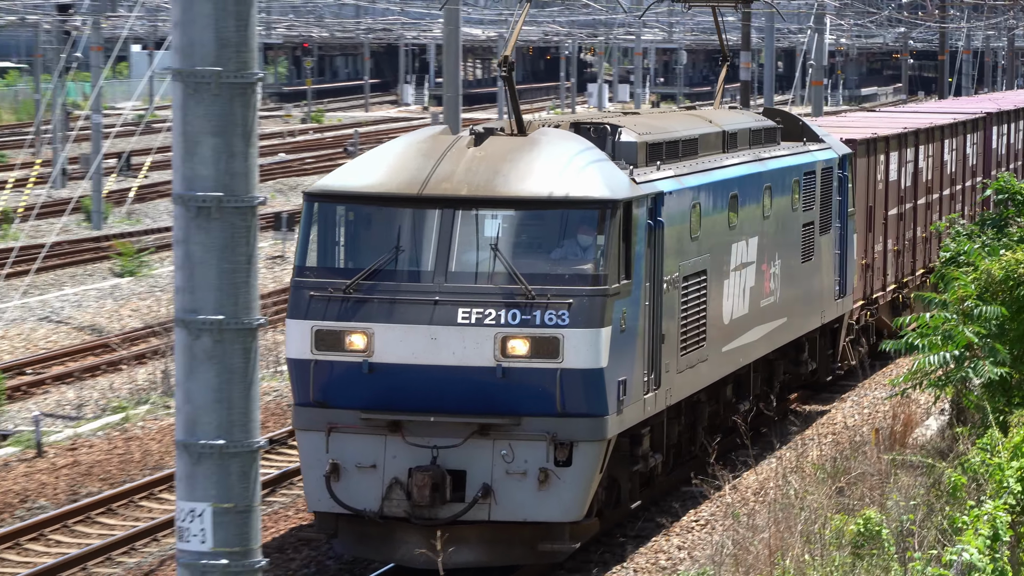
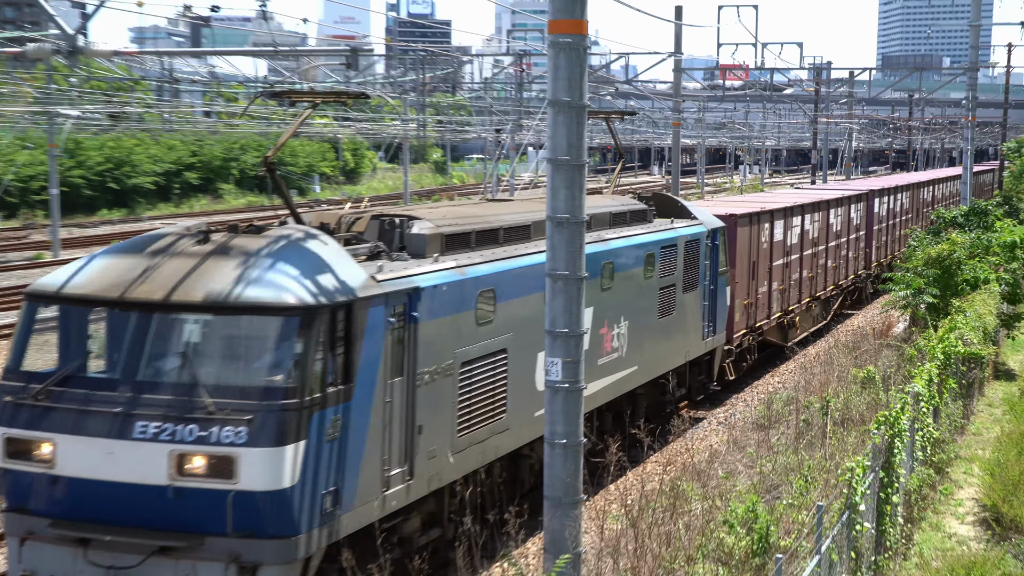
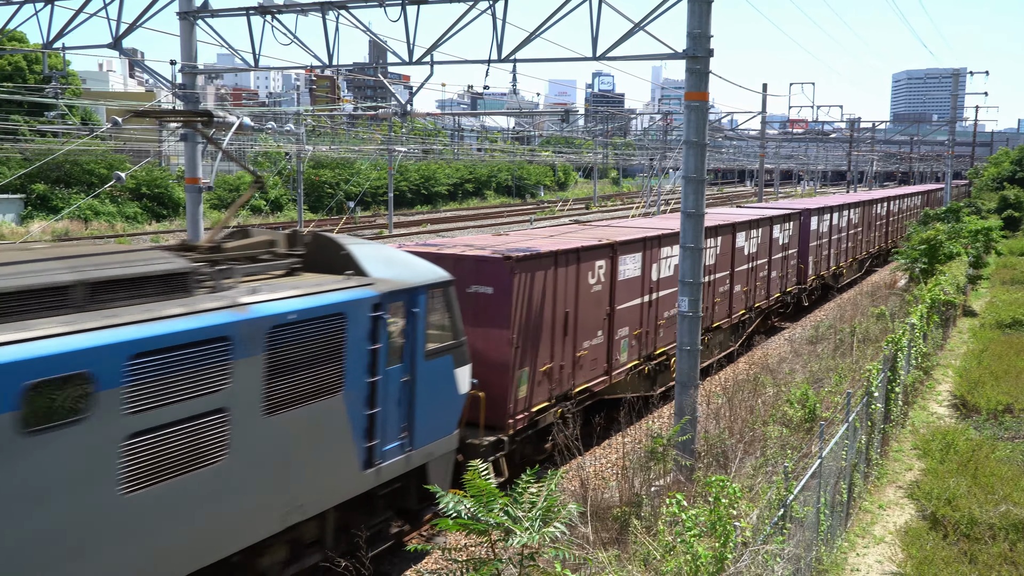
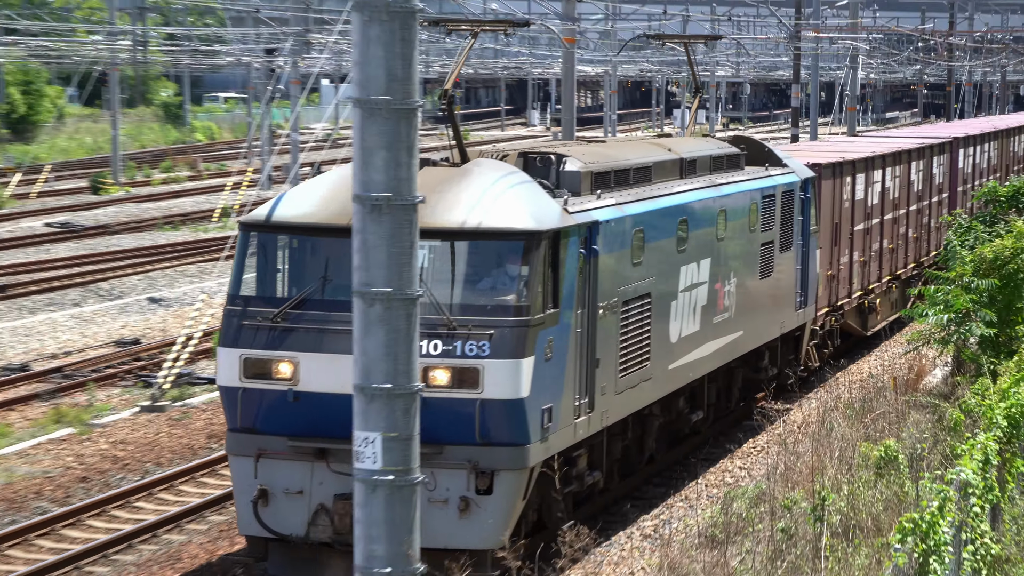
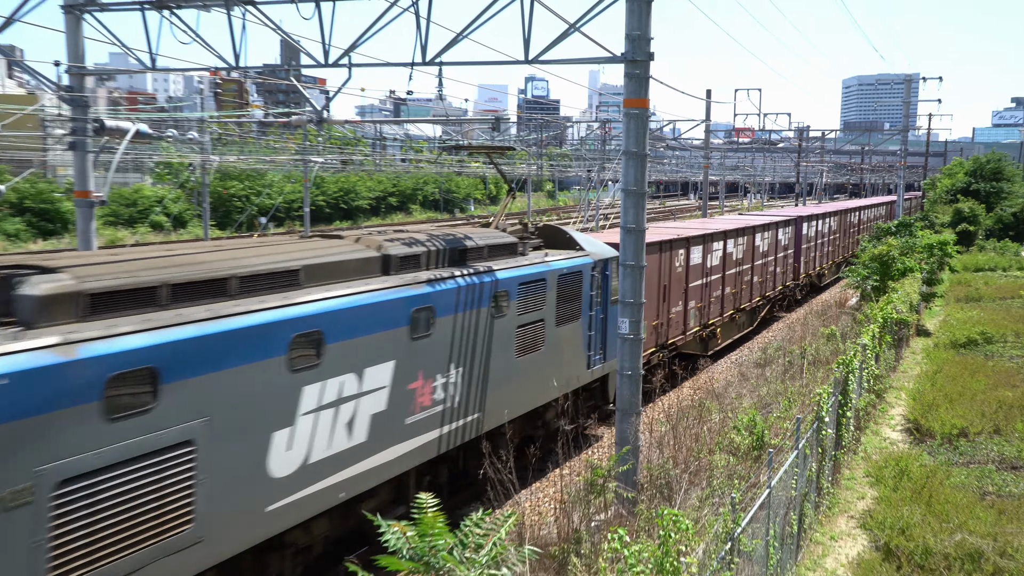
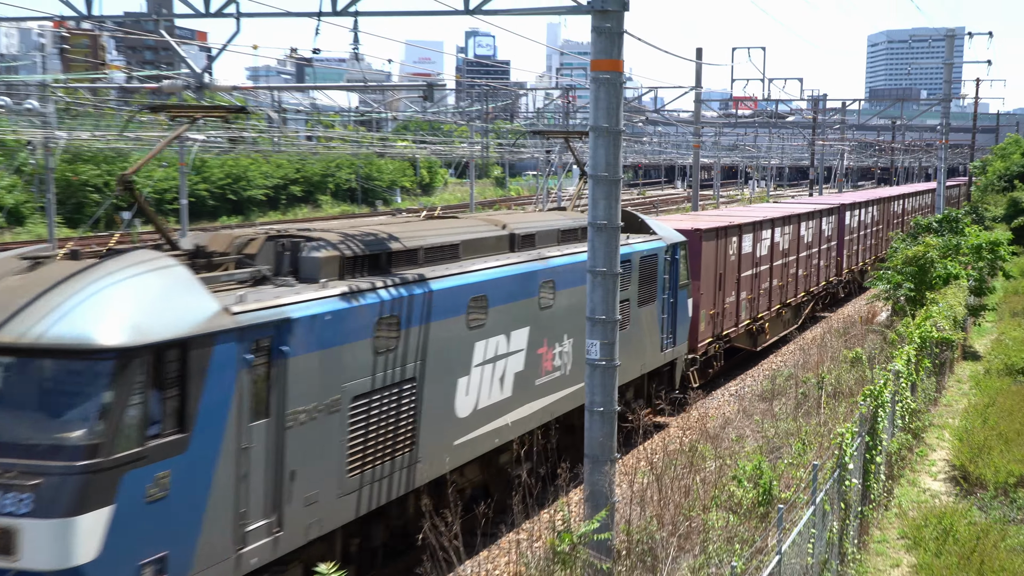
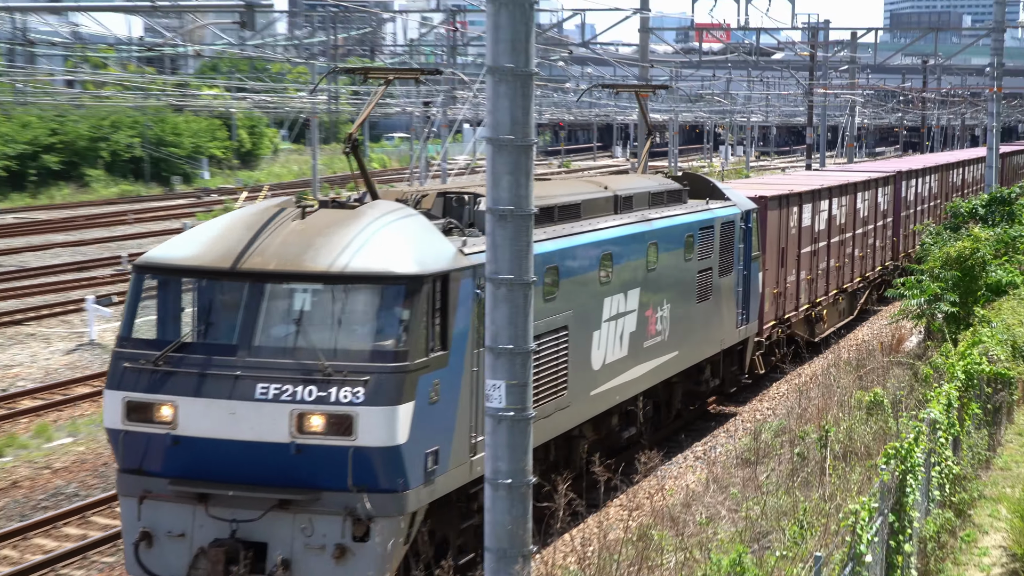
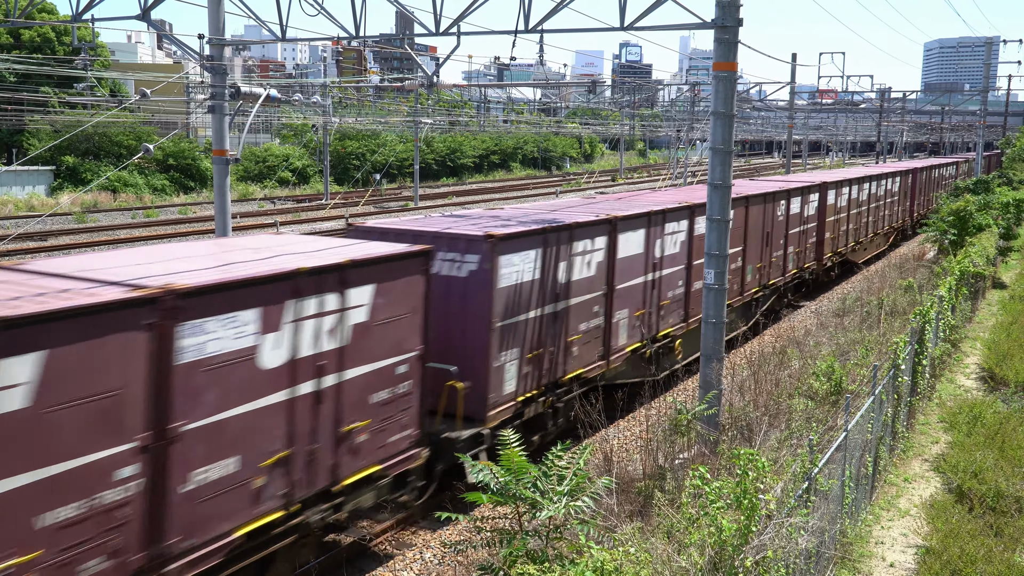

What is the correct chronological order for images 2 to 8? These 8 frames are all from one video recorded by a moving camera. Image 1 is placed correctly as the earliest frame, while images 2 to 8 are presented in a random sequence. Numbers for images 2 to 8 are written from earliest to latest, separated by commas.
4, 7, 2, 6, 5, 3, 8
